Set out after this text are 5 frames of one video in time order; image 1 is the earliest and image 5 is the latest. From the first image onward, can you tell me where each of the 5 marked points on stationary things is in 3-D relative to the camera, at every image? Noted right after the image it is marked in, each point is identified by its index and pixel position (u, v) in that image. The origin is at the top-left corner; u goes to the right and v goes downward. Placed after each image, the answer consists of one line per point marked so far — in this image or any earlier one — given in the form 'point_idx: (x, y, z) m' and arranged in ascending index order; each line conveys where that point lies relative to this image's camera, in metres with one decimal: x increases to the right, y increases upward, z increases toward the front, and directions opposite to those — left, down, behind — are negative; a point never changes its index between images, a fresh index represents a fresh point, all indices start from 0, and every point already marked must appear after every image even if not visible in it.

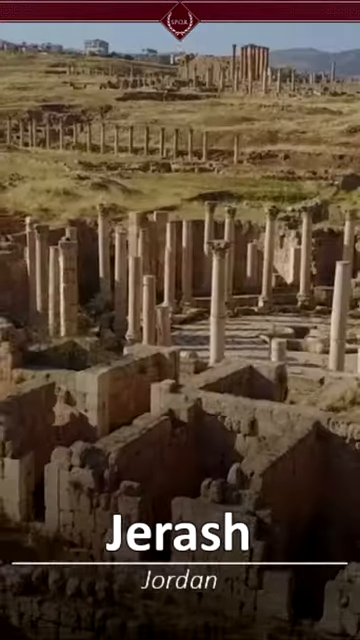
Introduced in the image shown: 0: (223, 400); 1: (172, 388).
0: (+0.7, -1.3, +16.2) m
1: (-0.1, -1.2, +16.8) m
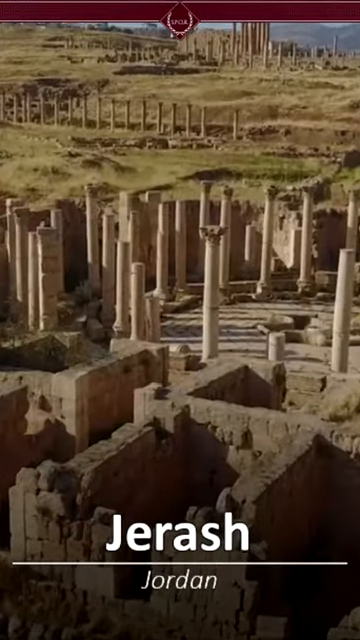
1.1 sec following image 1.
0: (+0.5, -1.3, +14.5) m
1: (-0.4, -1.2, +15.1) m
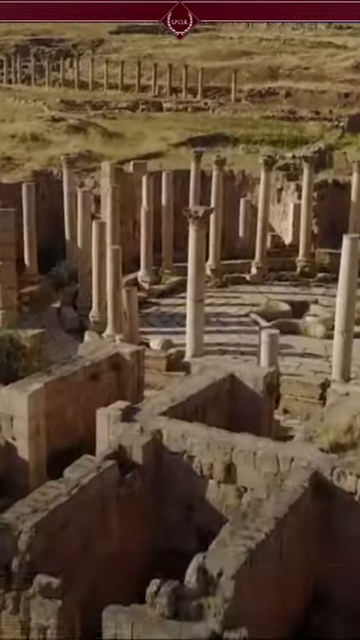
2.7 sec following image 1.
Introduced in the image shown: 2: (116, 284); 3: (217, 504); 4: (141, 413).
0: (+0.1, -1.4, +12.1) m
1: (-0.7, -1.2, +12.6) m
2: (-1.3, +0.7, +20.0) m
3: (+0.4, -2.2, +11.9) m
4: (-0.5, -1.2, +12.7) m
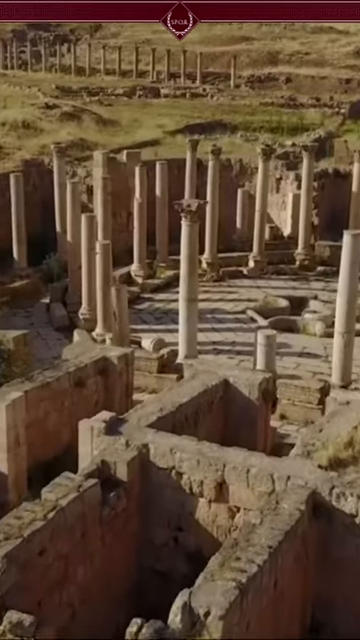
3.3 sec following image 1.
0: (0.0, -1.5, +11.2) m
1: (-0.9, -1.3, +11.8) m
2: (-1.4, +0.8, +19.1) m
3: (+0.3, -2.3, +11.0) m
4: (-0.6, -1.3, +11.9) m
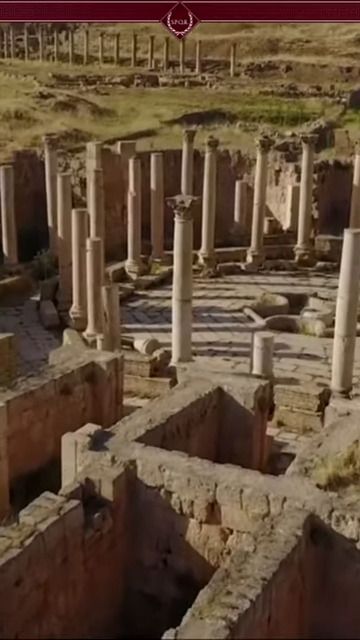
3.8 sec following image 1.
0: (-0.1, -1.6, +10.5) m
1: (-1.0, -1.4, +11.1) m
2: (-1.6, +0.8, +18.4) m
3: (+0.2, -2.4, +10.3) m
4: (-0.8, -1.4, +11.2) m
